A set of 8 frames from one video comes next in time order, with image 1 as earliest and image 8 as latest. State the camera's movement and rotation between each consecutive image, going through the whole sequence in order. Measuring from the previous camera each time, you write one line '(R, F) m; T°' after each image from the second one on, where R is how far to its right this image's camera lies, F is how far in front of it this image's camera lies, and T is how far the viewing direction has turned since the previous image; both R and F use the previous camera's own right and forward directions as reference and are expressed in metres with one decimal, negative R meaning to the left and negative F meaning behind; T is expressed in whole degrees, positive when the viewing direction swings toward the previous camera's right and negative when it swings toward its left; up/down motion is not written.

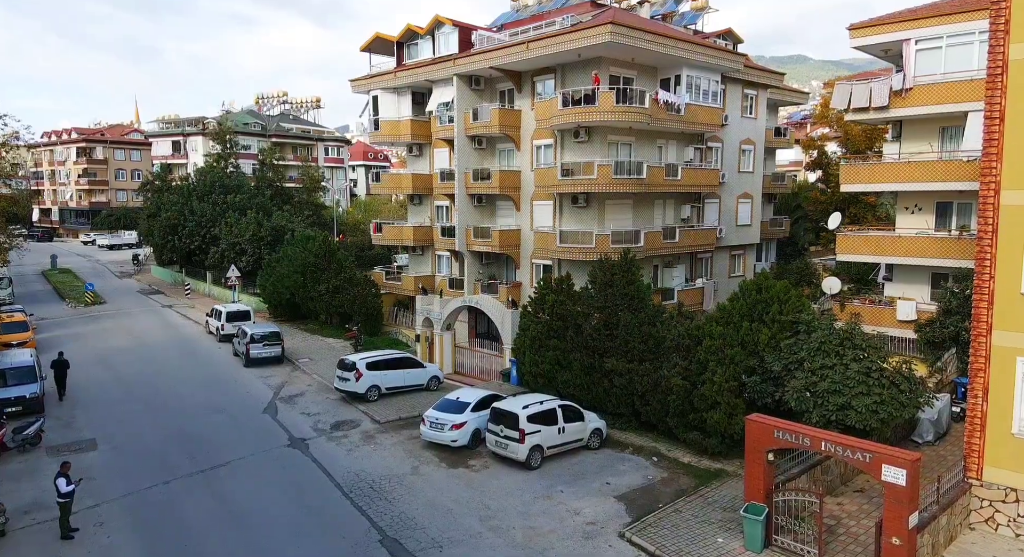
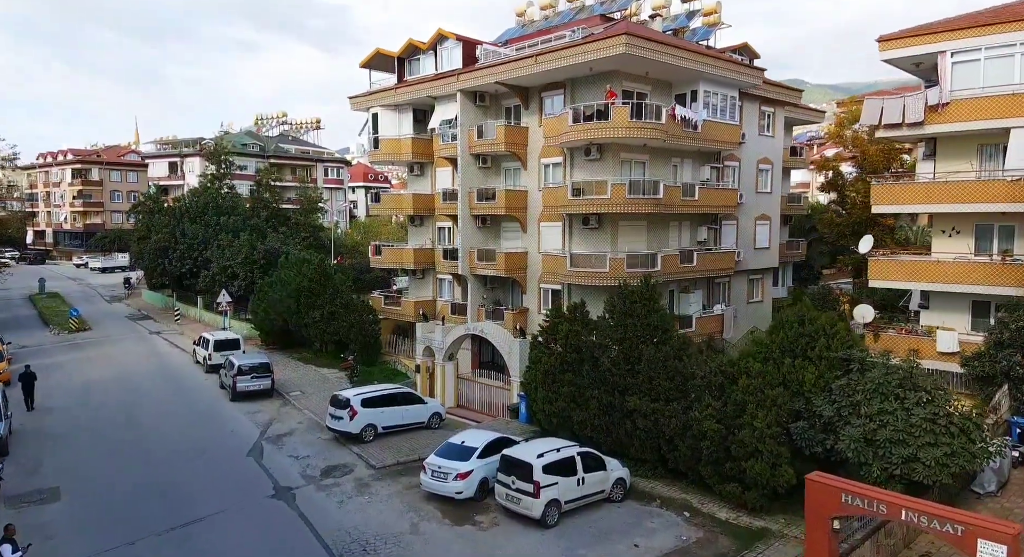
(-0.3, +1.9) m; 0°
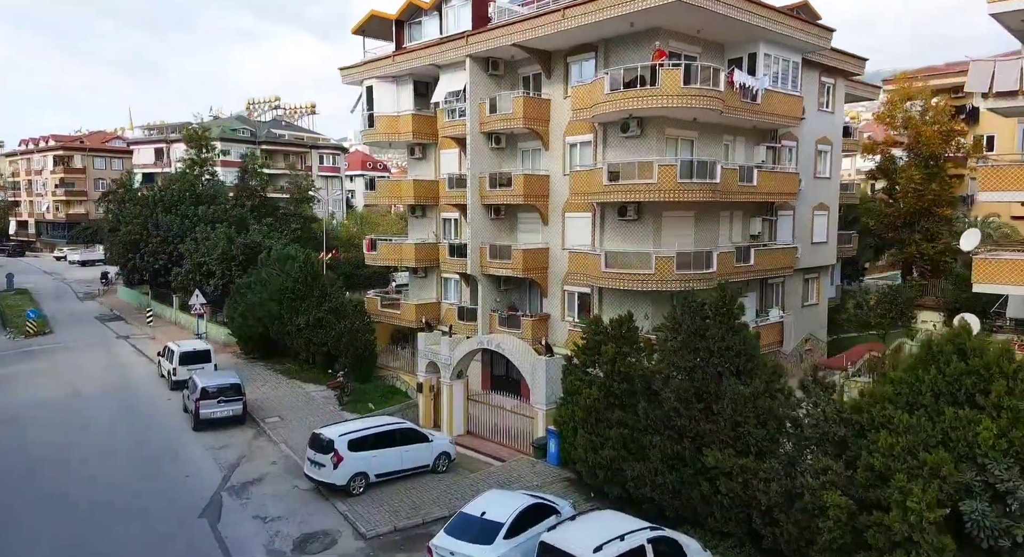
(-0.7, +4.6) m; 0°
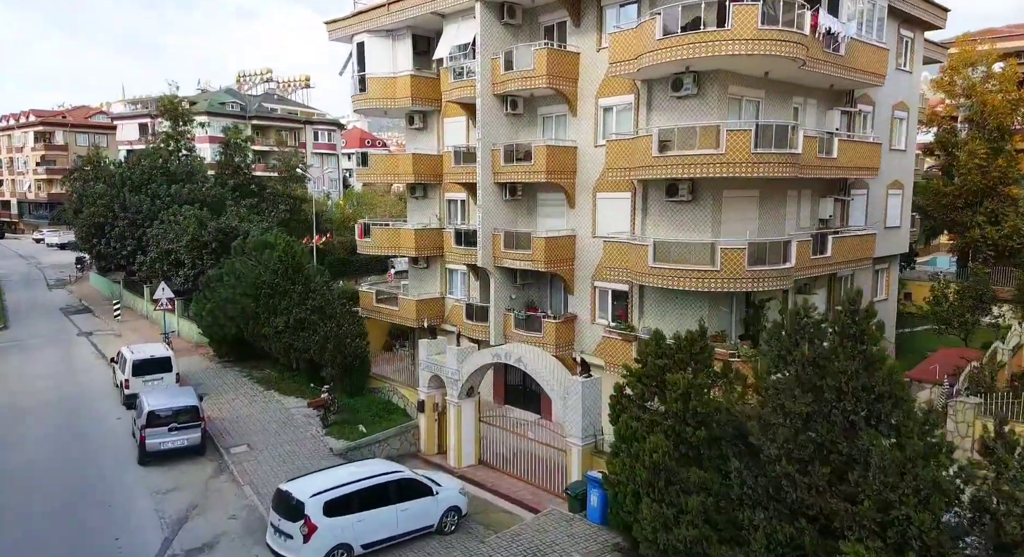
(-0.6, +4.4) m; 0°
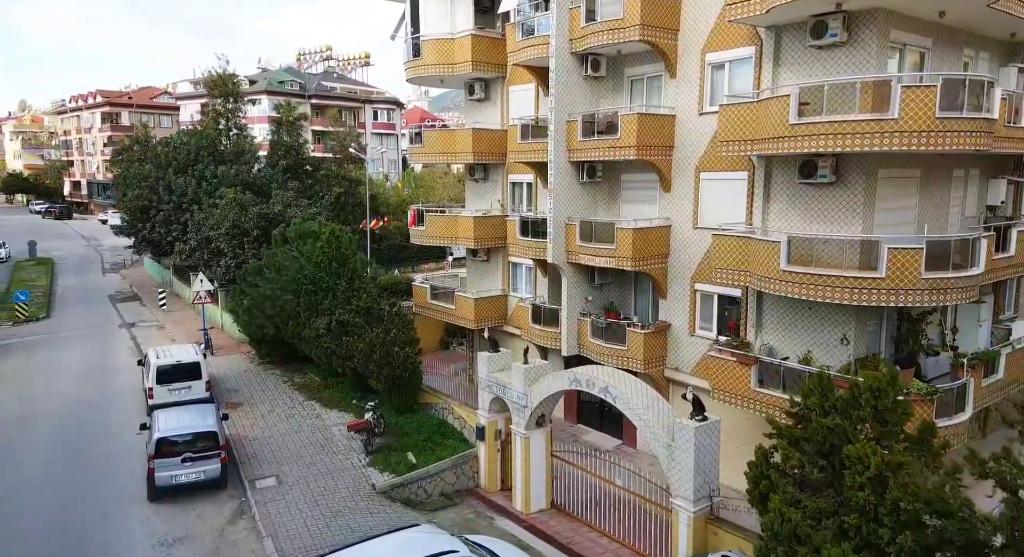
(-0.5, +3.6) m; -5°
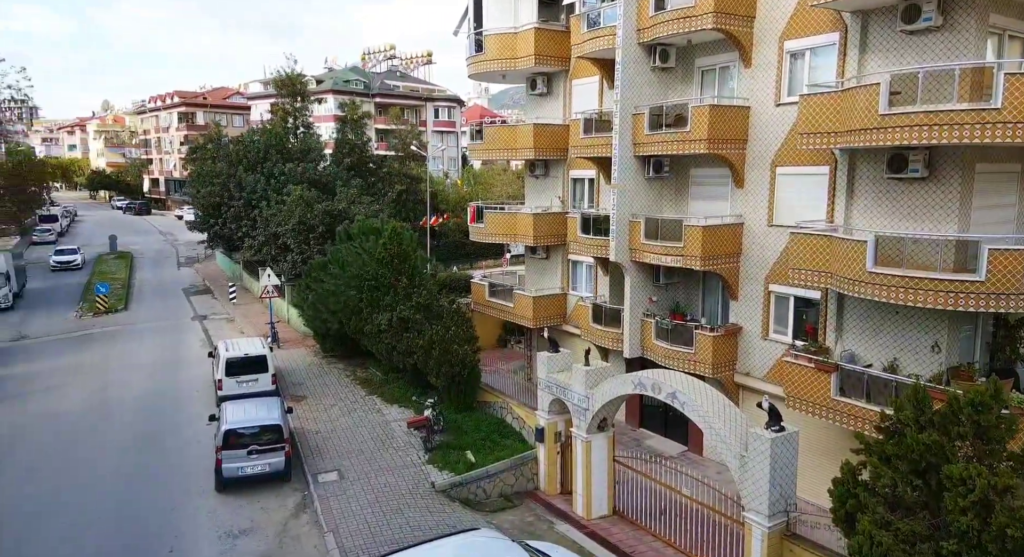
(-0.1, +0.4) m; -5°
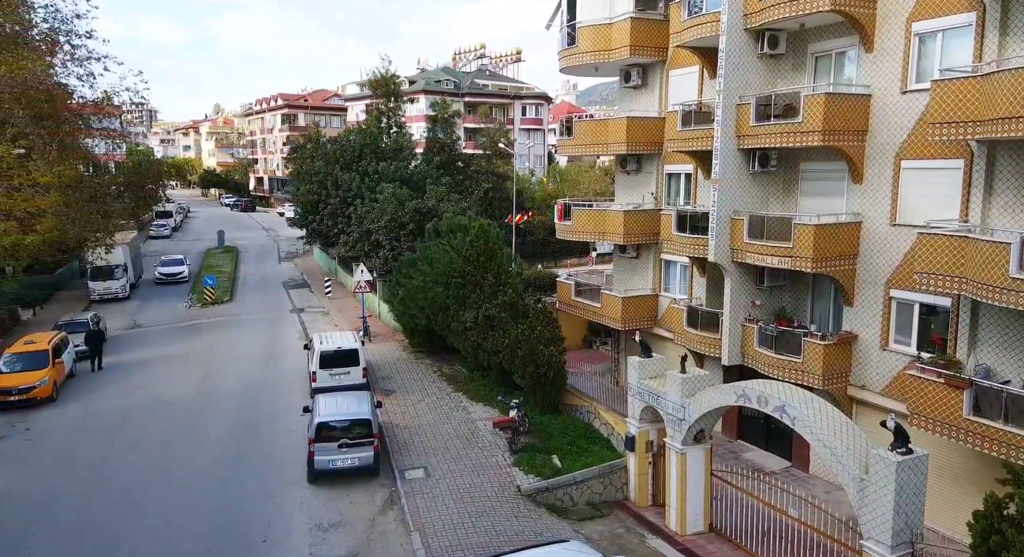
(-0.1, +0.5) m; -7°
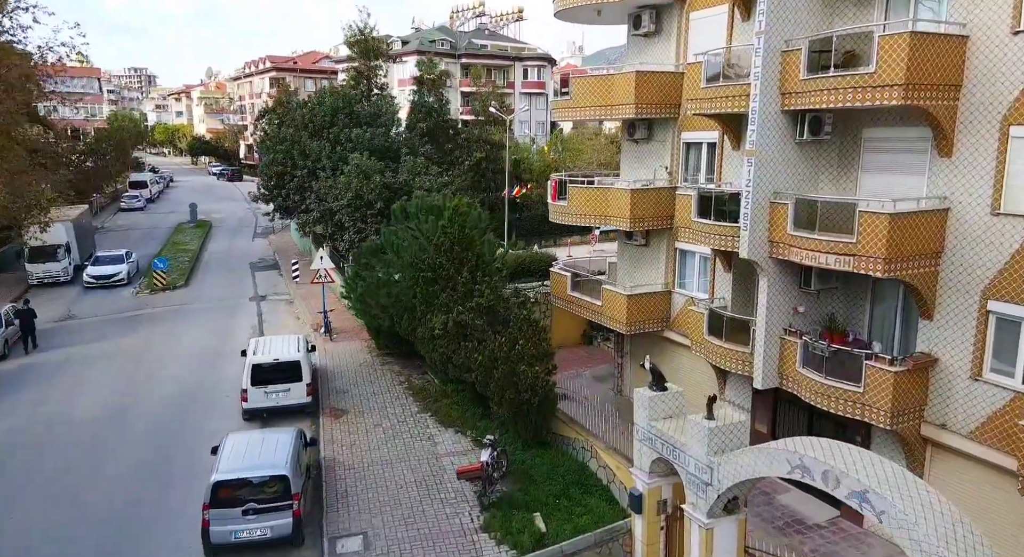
(+0.5, +3.5) m; 0°
